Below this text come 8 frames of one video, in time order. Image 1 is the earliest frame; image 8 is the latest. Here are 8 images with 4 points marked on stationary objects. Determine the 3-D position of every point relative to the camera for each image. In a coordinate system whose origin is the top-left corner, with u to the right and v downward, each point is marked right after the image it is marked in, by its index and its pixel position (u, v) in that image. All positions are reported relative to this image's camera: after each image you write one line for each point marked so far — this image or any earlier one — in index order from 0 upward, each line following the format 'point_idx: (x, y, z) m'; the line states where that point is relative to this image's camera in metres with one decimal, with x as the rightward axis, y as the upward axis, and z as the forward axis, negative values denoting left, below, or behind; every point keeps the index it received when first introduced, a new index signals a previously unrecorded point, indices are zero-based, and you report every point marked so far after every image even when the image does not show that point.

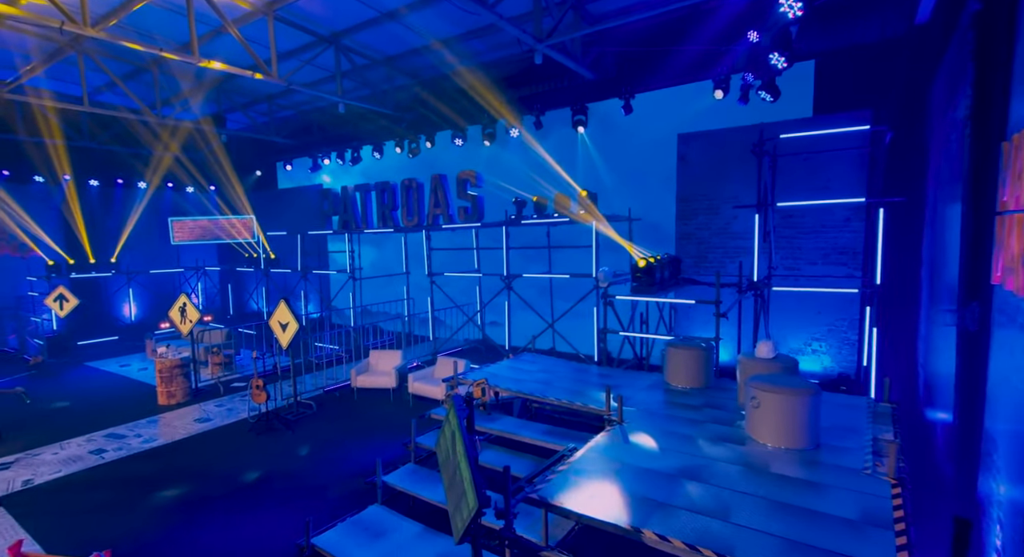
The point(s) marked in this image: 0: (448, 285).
0: (-1.6, -0.1, +13.6) m
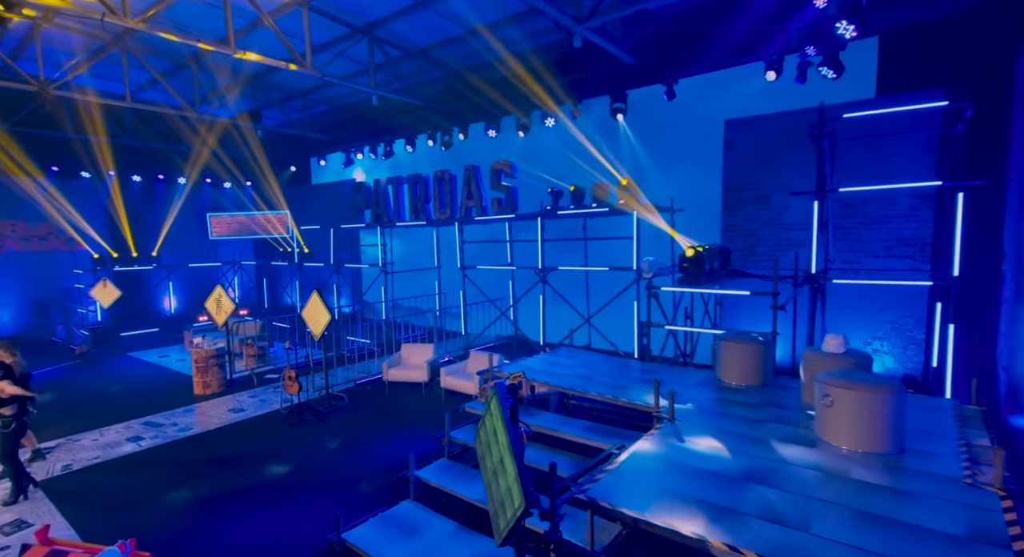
0: (-0.8, 0.0, +13.3) m
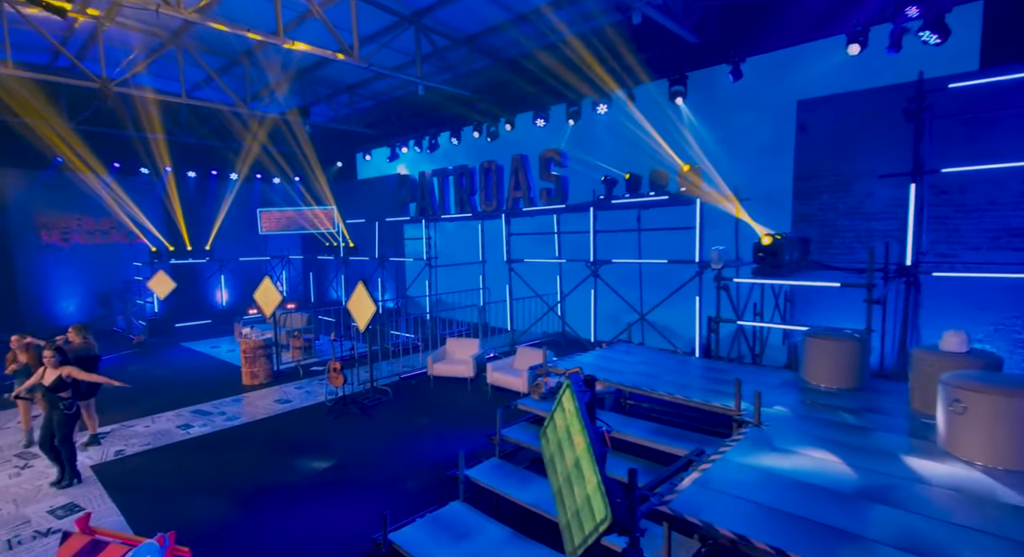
0: (+0.4, +0.2, +12.9) m
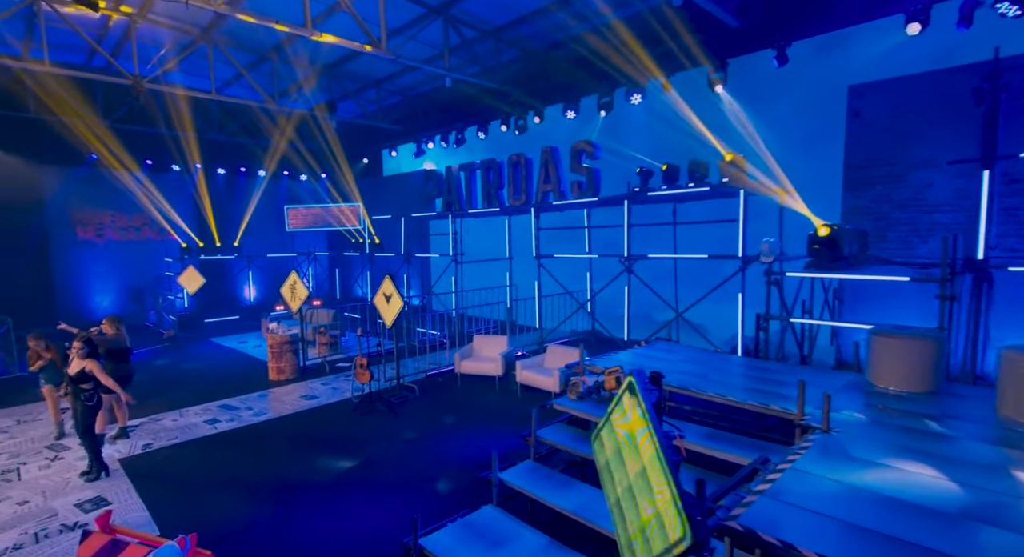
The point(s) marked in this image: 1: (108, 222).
0: (+1.1, +0.2, +12.6) m
1: (-12.8, +1.8, +16.7) m
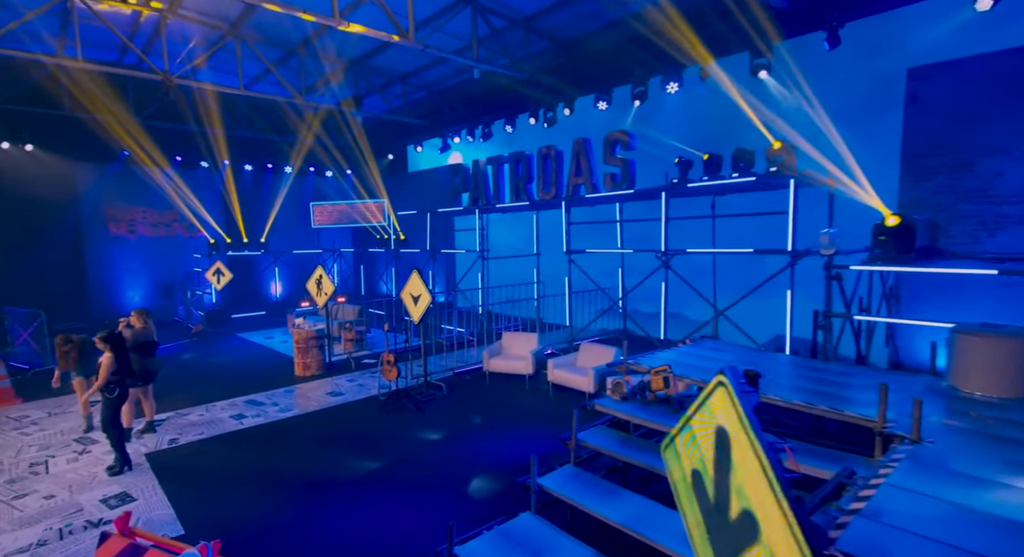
0: (+1.7, +0.3, +12.2) m
1: (-11.9, +1.9, +16.8) m
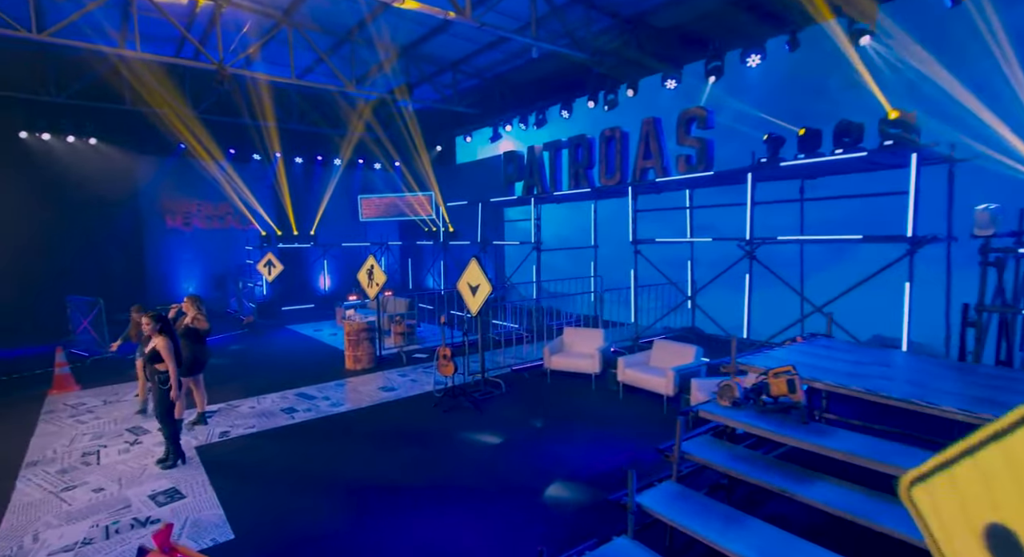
0: (+3.0, +0.5, +11.3) m
1: (-10.2, +2.2, +17.0) m
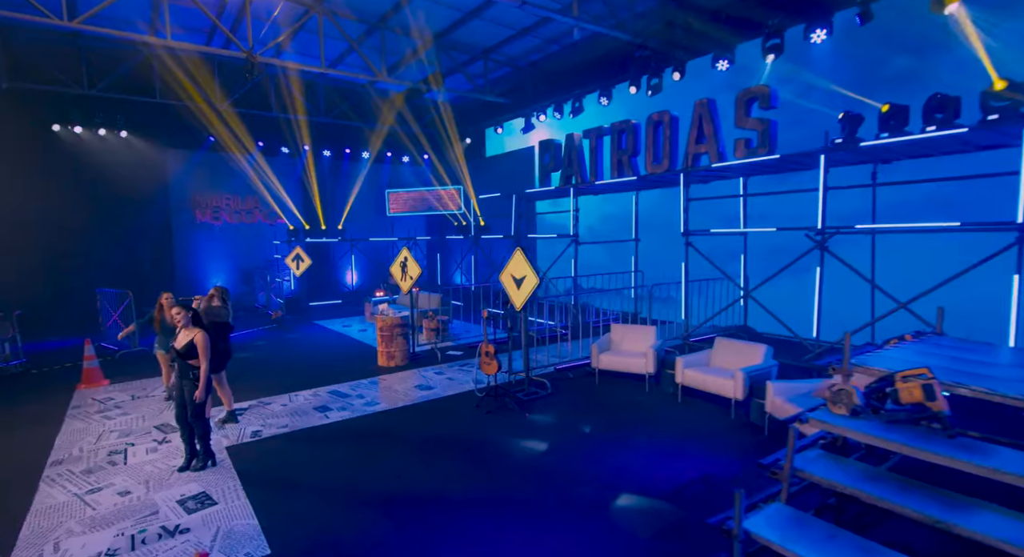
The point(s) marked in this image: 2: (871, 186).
0: (+3.9, +0.6, +10.5) m
1: (-9.2, +2.4, +16.7) m
2: (+5.3, +1.3, +7.6) m
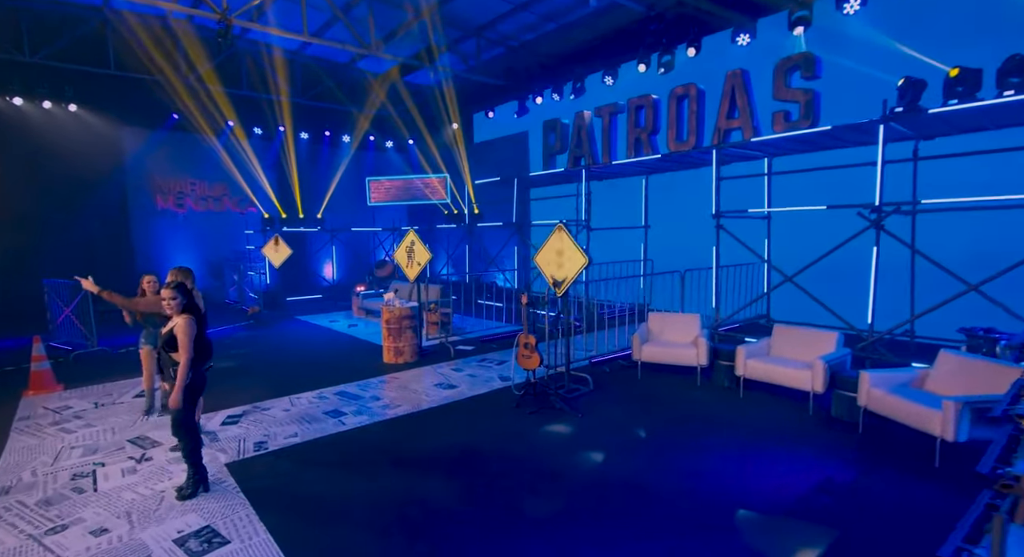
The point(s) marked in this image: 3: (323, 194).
0: (+4.2, +0.9, +9.8) m
1: (-9.2, +2.6, +15.1) m
2: (+5.8, +1.6, +6.9) m
3: (-6.2, +2.9, +17.4) m
